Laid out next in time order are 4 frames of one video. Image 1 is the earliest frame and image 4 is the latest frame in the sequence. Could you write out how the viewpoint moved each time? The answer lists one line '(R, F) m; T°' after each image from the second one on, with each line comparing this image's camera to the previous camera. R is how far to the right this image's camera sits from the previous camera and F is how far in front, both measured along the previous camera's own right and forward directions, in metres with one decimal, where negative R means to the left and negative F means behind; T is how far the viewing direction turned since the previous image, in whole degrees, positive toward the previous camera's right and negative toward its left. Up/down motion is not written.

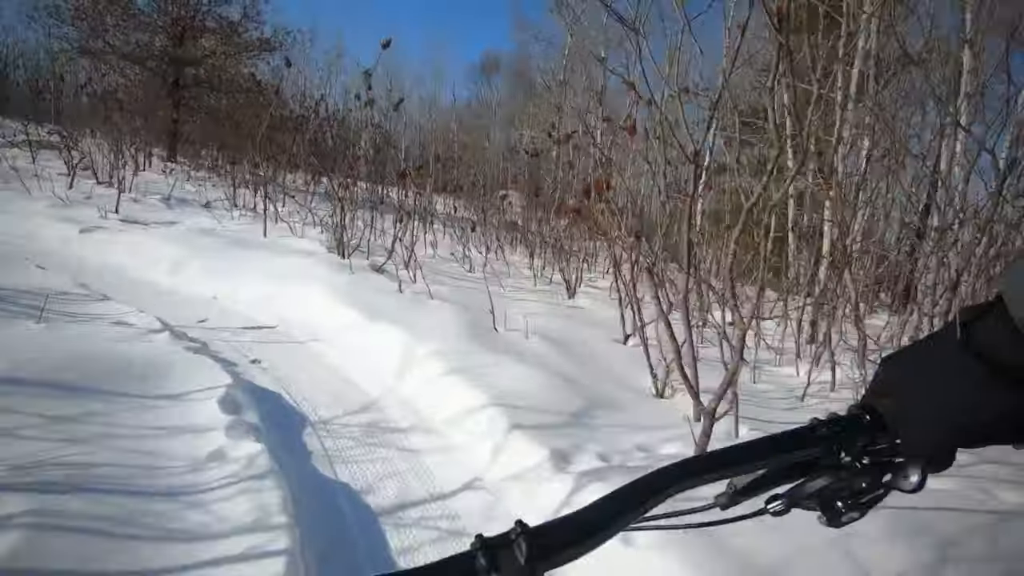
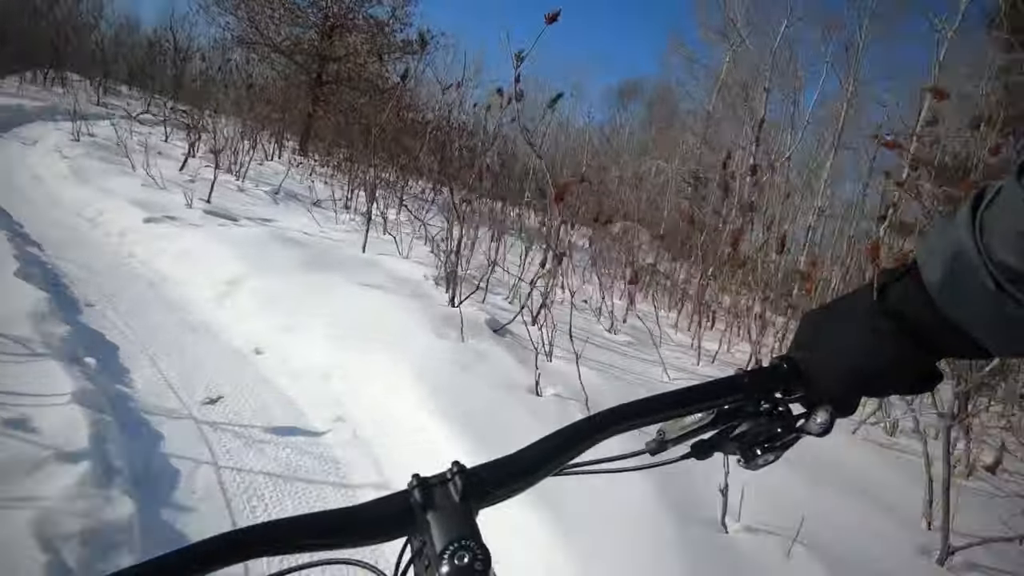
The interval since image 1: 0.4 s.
(-0.8, +2.5) m; -11°
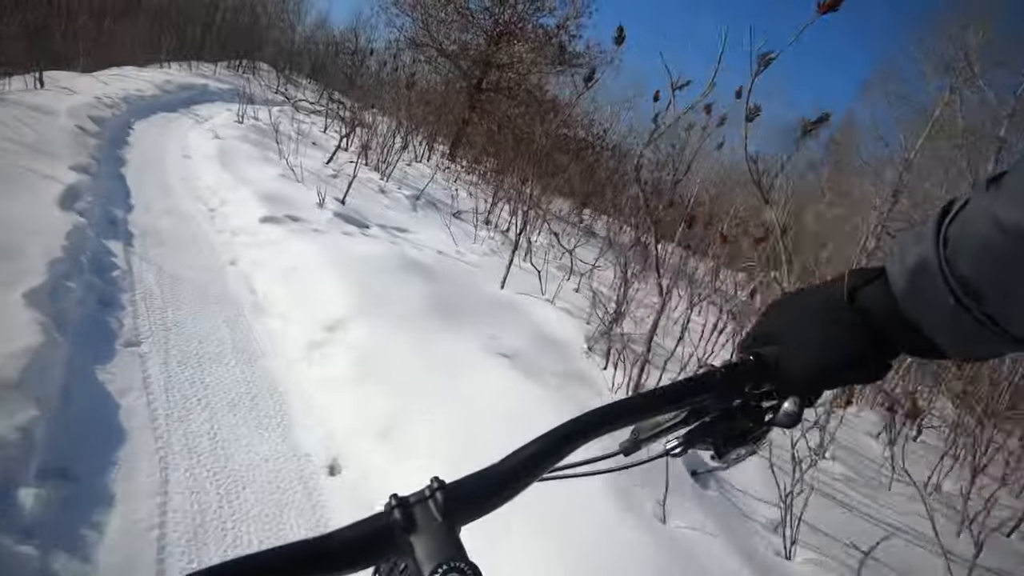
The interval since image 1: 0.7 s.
(-0.7, +1.7) m; -12°
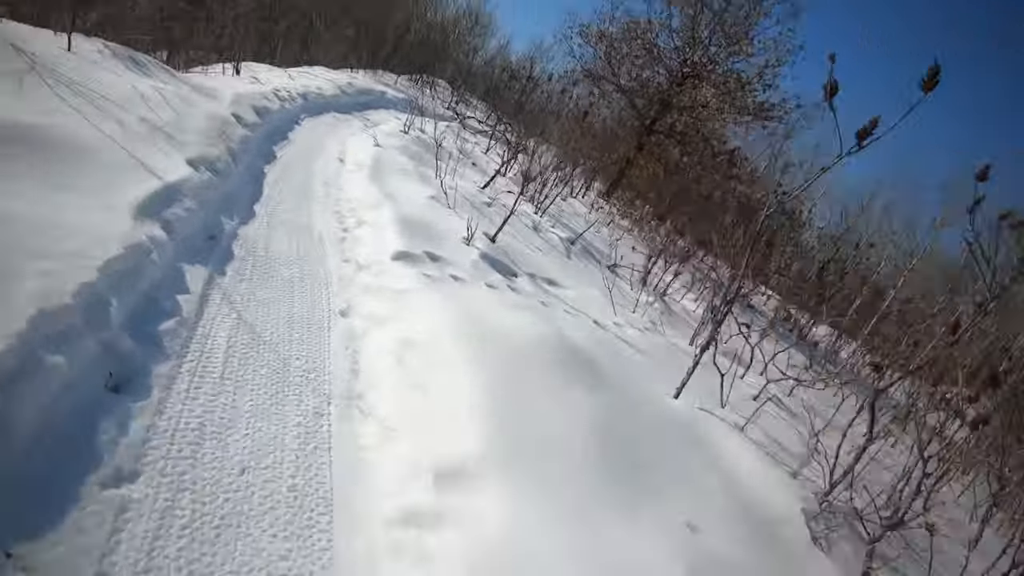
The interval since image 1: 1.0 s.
(-0.6, +1.5) m; -13°
